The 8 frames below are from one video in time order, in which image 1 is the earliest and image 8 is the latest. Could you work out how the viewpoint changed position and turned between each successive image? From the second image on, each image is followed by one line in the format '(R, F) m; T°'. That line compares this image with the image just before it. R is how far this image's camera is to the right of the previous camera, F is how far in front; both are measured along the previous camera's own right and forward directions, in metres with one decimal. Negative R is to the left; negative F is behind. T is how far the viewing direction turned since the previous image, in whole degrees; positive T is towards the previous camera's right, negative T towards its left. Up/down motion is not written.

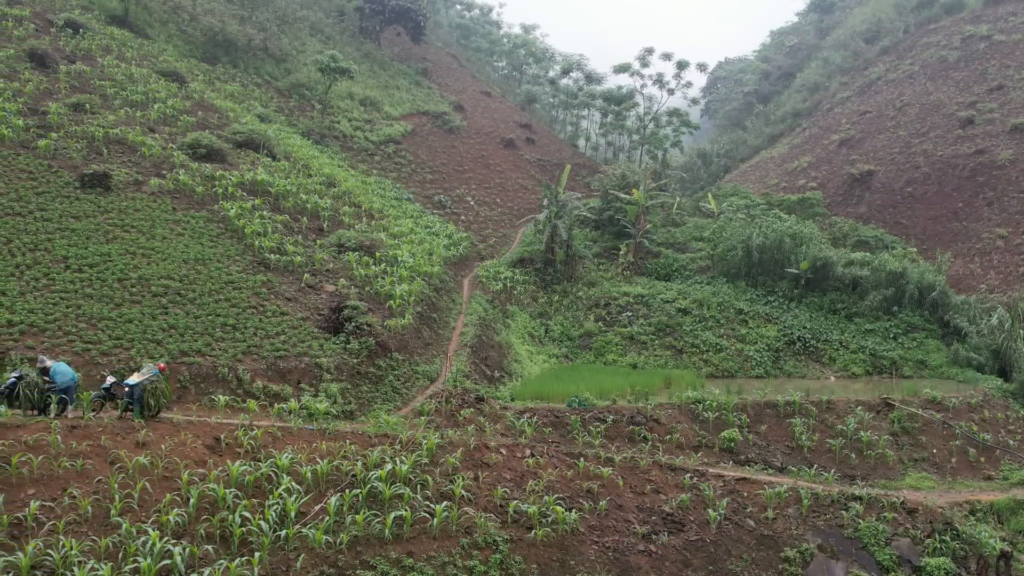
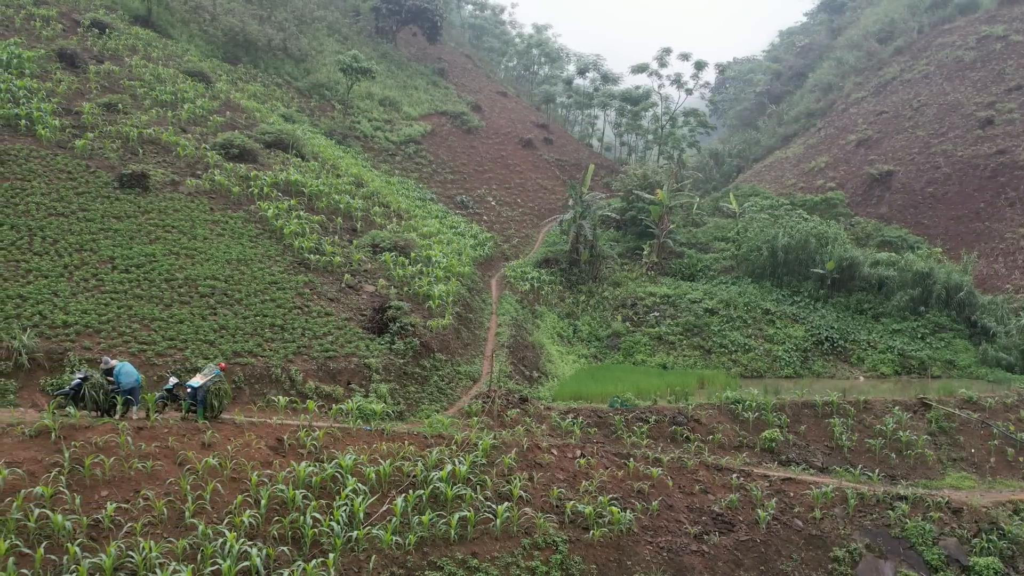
(-0.9, 0.0) m; 0°
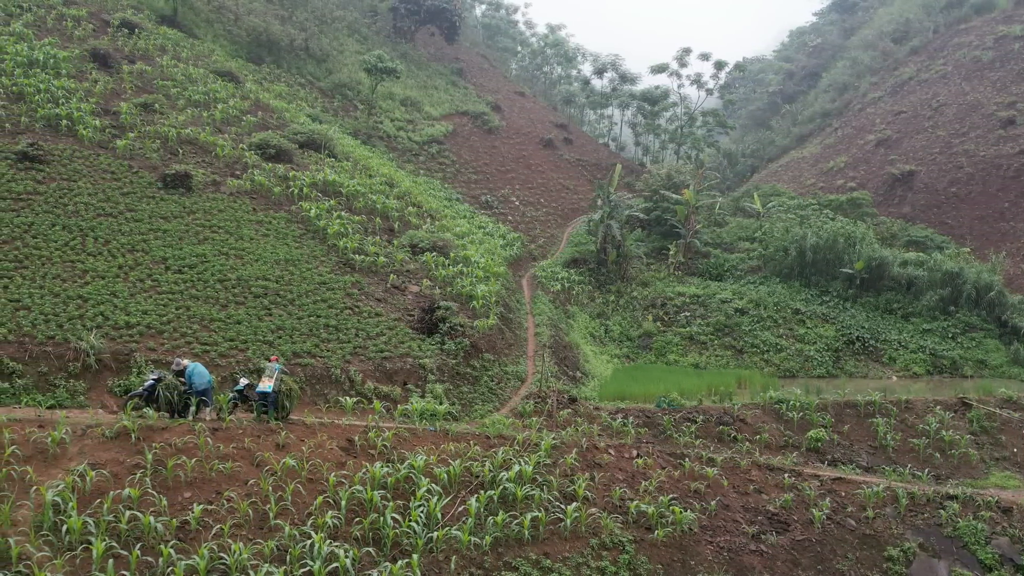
(-1.0, 0.0) m; 0°
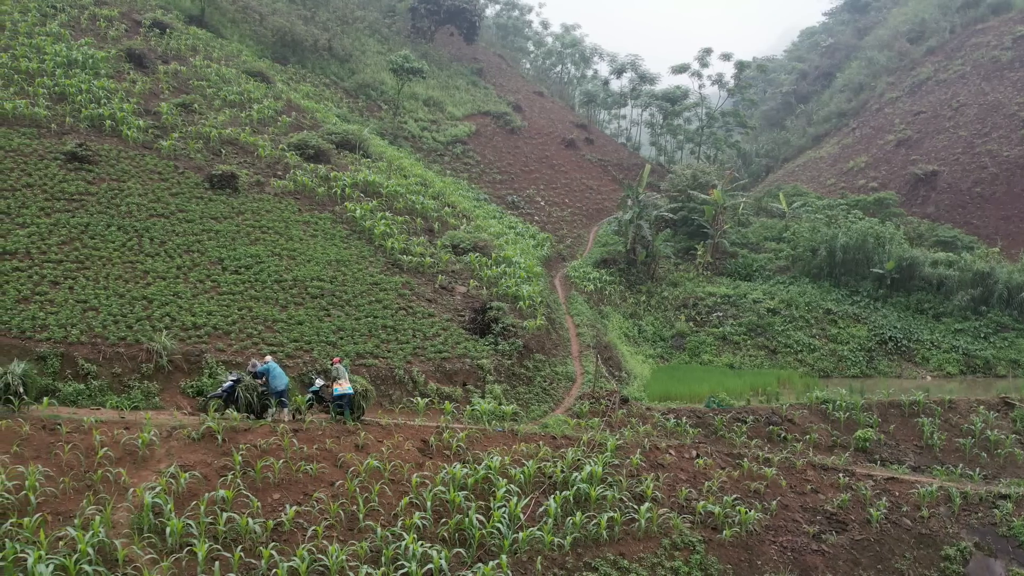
(-1.1, 0.0) m; 0°
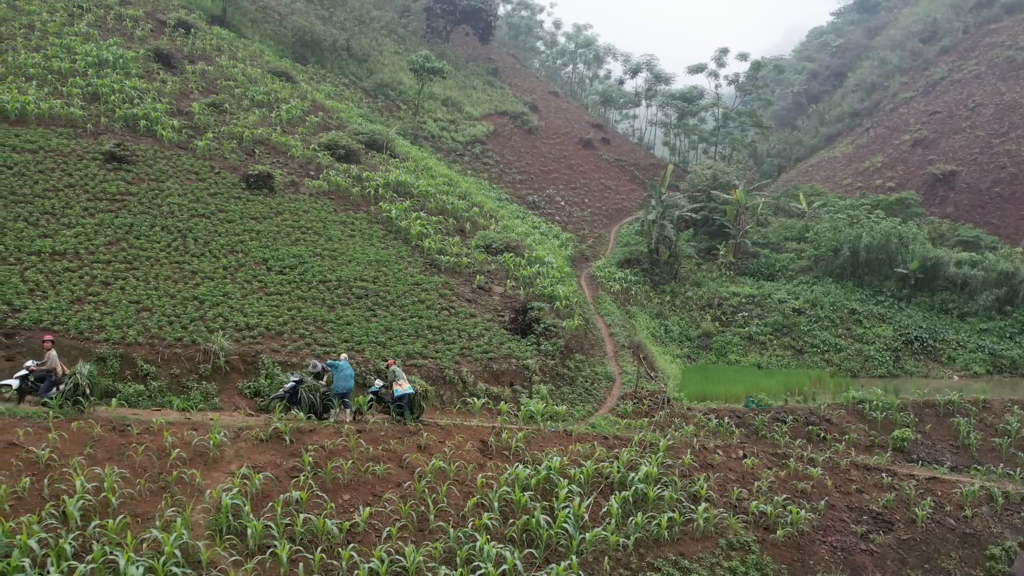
(-0.8, 0.0) m; 0°
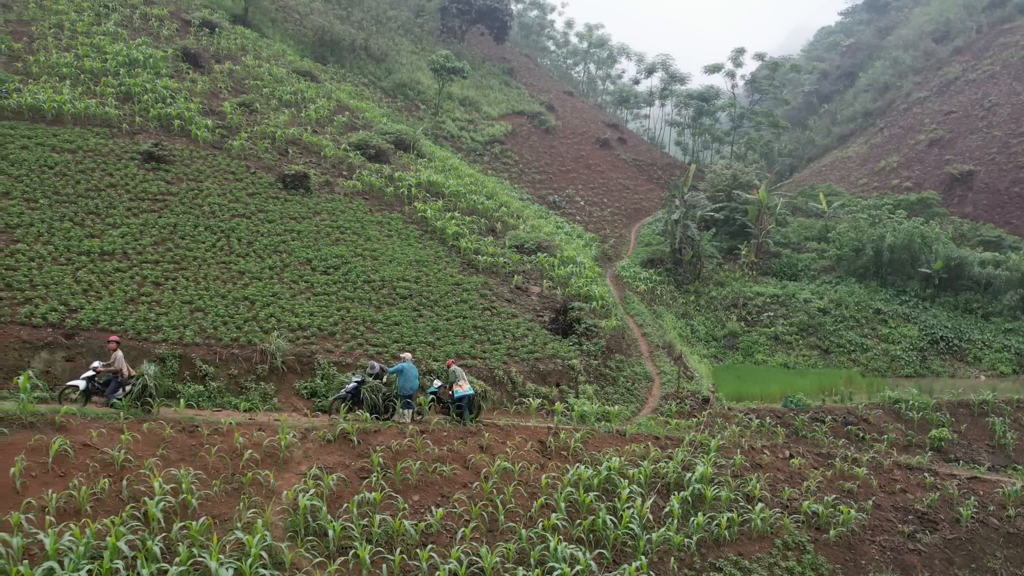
(-0.8, 0.0) m; 0°
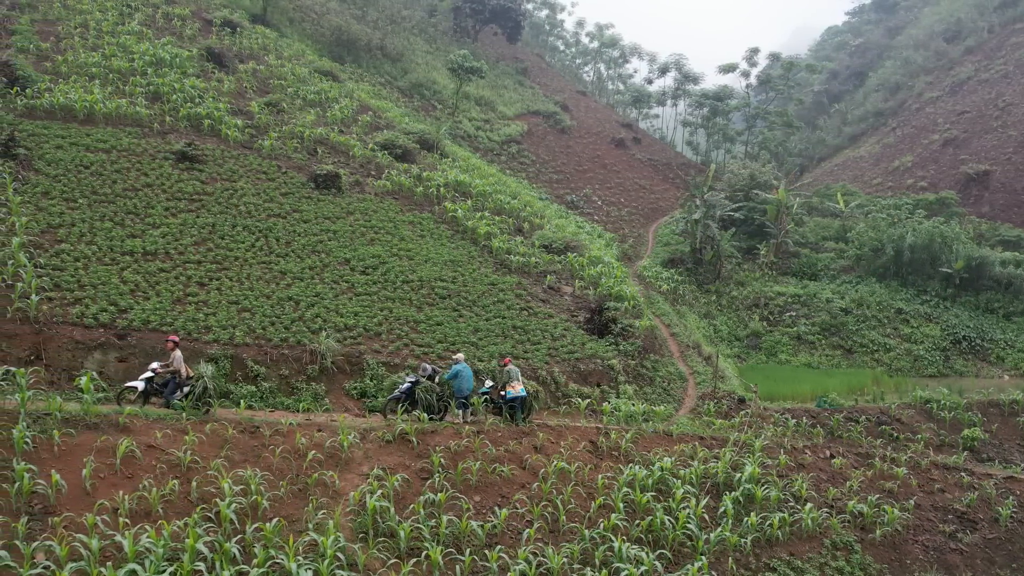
(-0.7, 0.0) m; 0°
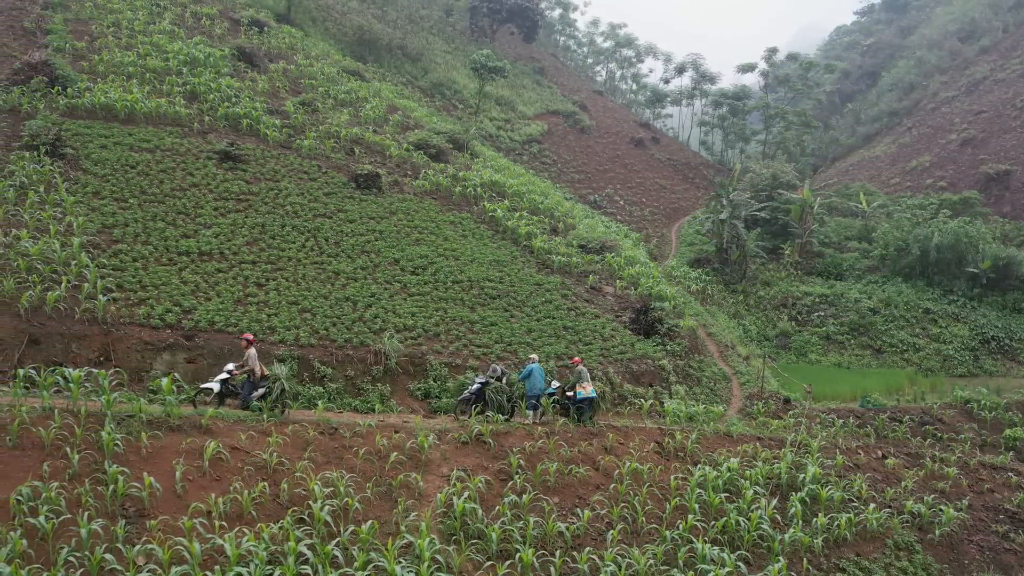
(-0.9, 0.0) m; 0°
